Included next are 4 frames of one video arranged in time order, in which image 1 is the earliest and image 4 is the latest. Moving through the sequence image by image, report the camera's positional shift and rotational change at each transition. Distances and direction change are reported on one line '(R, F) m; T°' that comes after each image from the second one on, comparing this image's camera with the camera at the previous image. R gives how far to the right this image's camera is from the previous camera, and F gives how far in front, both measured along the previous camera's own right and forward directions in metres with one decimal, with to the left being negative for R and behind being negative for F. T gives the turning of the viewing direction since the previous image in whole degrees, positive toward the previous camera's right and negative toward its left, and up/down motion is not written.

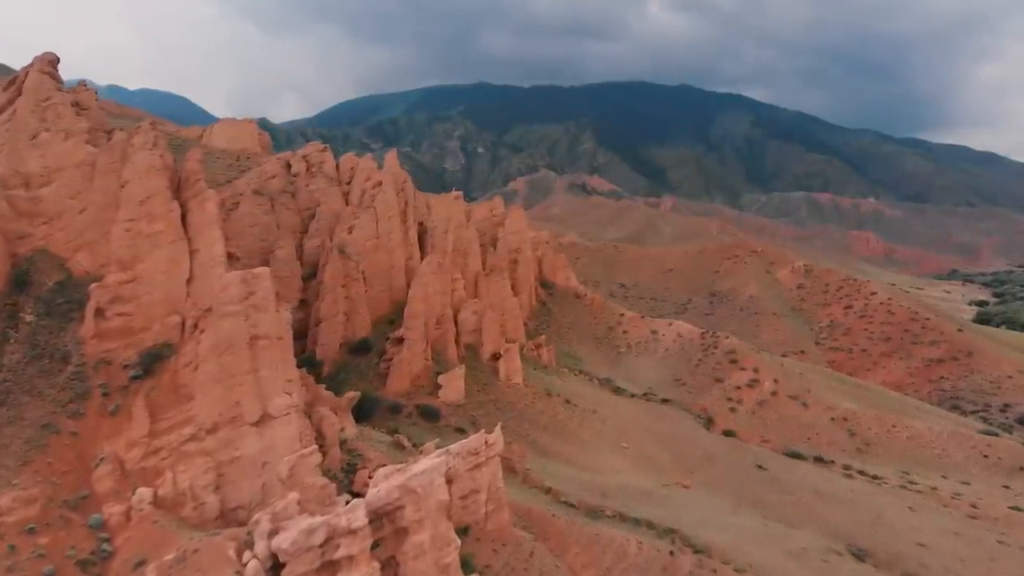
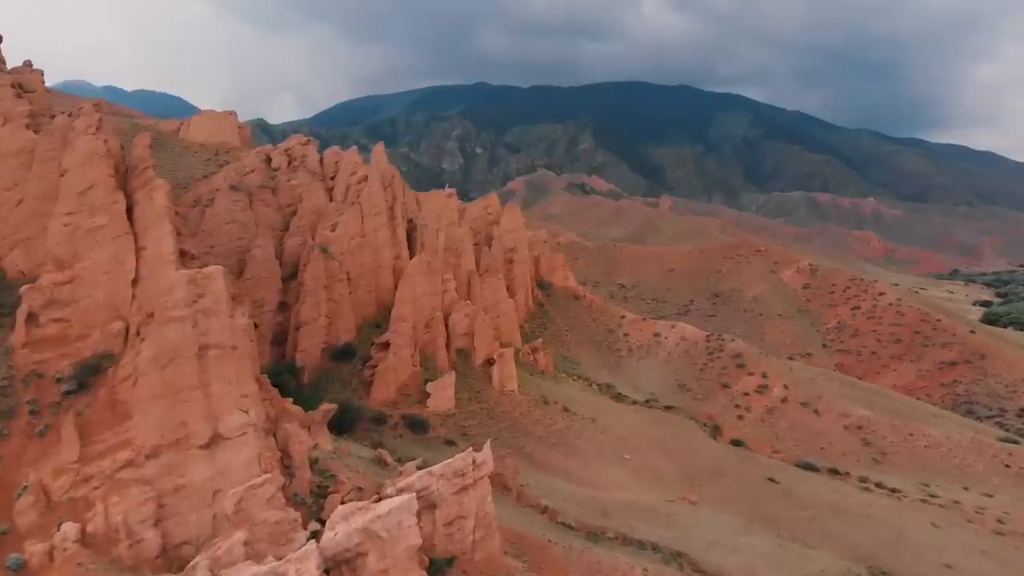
(+0.2, +1.6) m; 0°
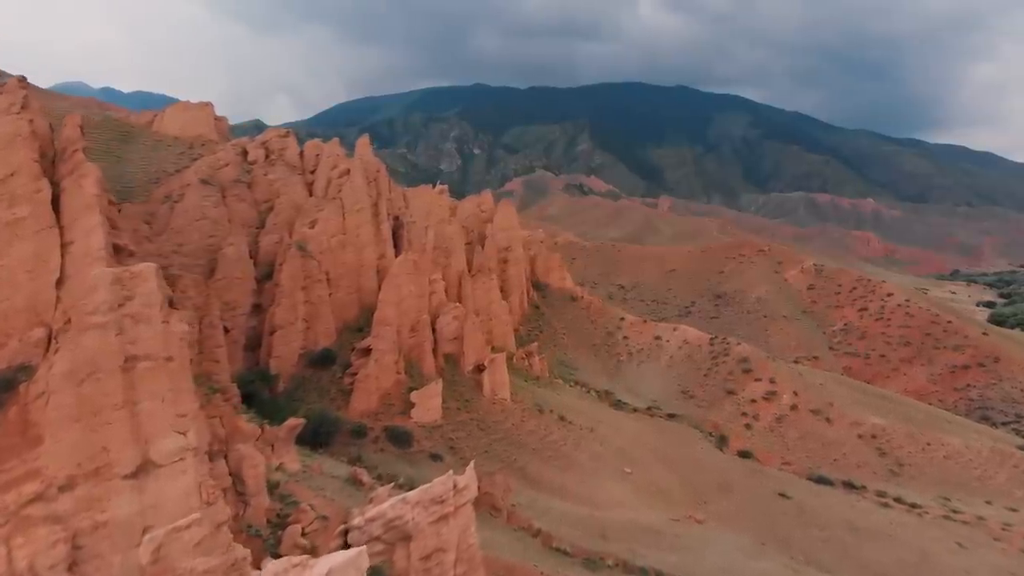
(+0.2, +1.6) m; 0°
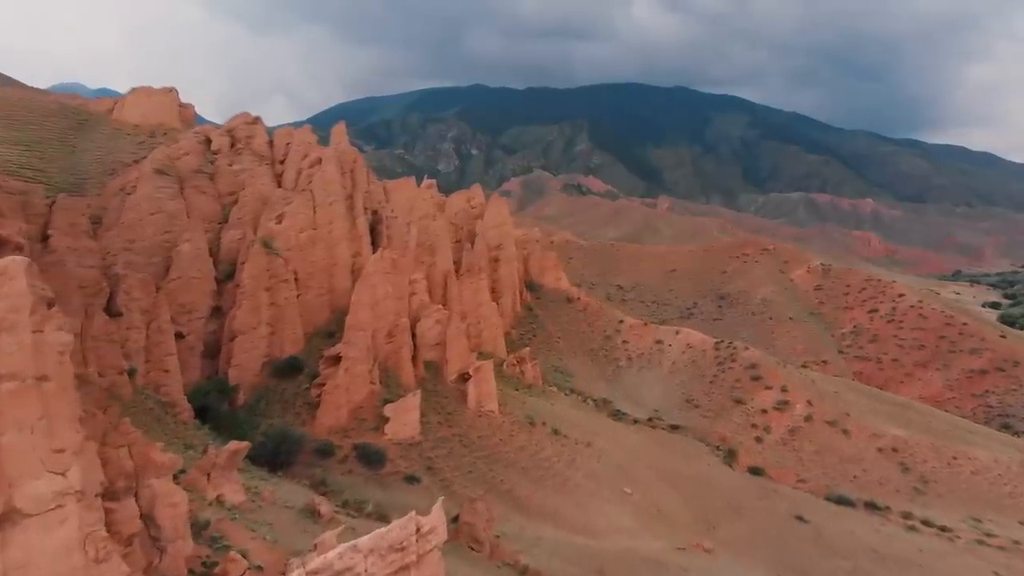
(+0.3, +2.1) m; 0°
